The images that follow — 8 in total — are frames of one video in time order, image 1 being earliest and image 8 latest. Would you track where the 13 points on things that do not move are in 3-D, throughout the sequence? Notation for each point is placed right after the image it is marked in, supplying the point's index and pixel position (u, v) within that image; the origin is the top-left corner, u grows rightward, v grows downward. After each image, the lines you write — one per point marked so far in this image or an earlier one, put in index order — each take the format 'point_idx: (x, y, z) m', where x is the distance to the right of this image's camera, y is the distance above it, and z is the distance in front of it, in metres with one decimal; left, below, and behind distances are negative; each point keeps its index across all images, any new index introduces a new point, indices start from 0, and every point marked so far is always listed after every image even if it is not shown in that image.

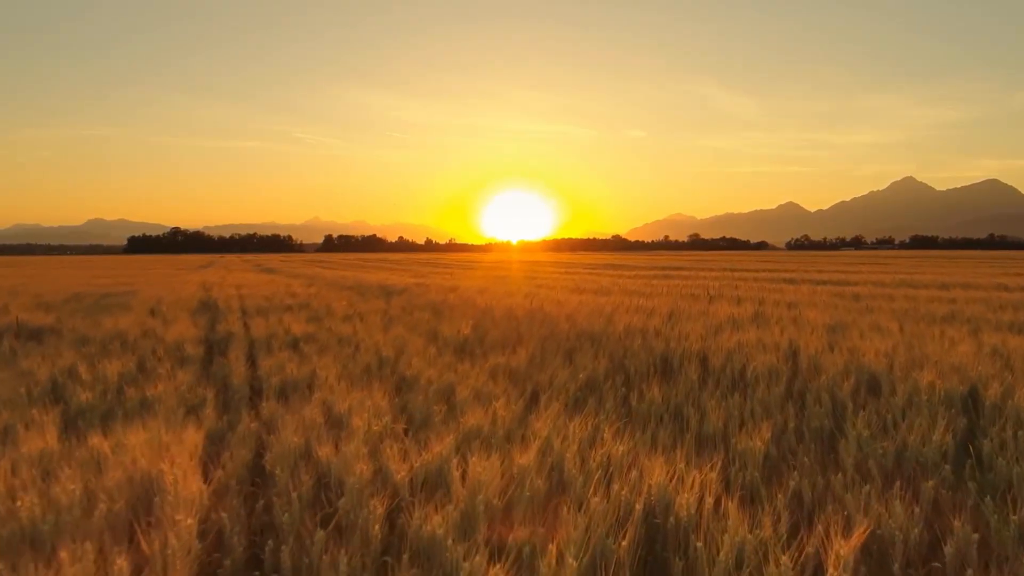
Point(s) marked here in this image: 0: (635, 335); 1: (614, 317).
0: (+2.9, -1.1, +6.0) m
1: (+3.0, -0.9, +7.5) m
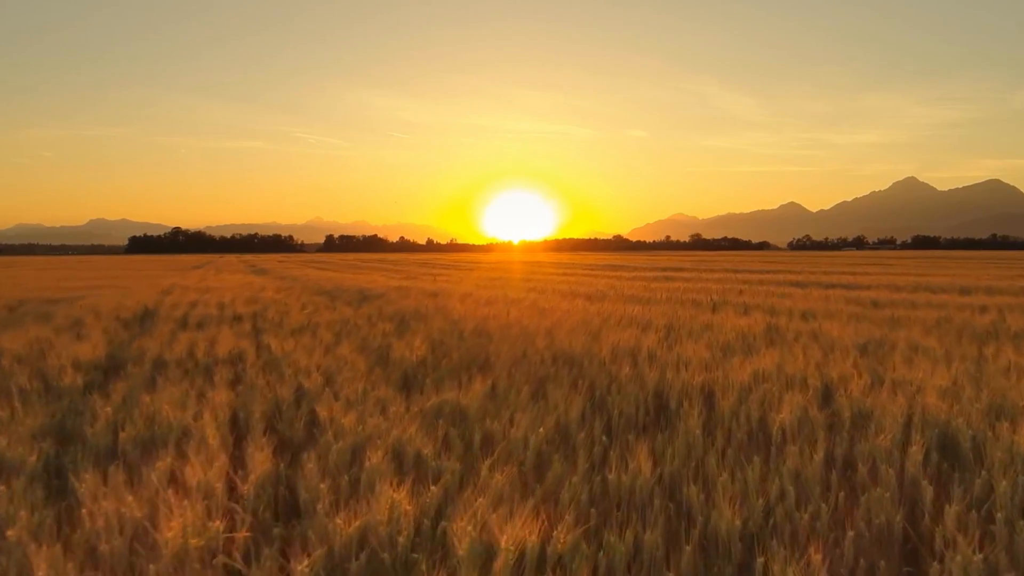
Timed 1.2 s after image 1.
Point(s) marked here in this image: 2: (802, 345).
0: (+2.1, -1.4, +4.9) m
1: (+2.2, -1.1, +6.4) m
2: (+6.2, -1.2, +5.5) m
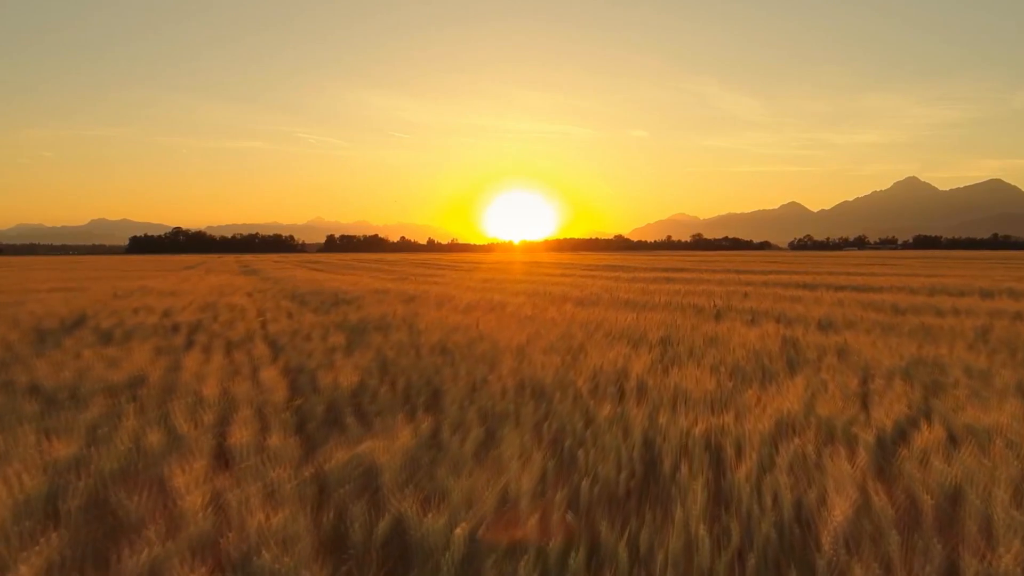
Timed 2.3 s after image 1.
0: (+1.4, -1.5, +3.8) m
1: (+1.5, -1.3, +5.3) m
2: (+5.5, -1.4, +4.5) m
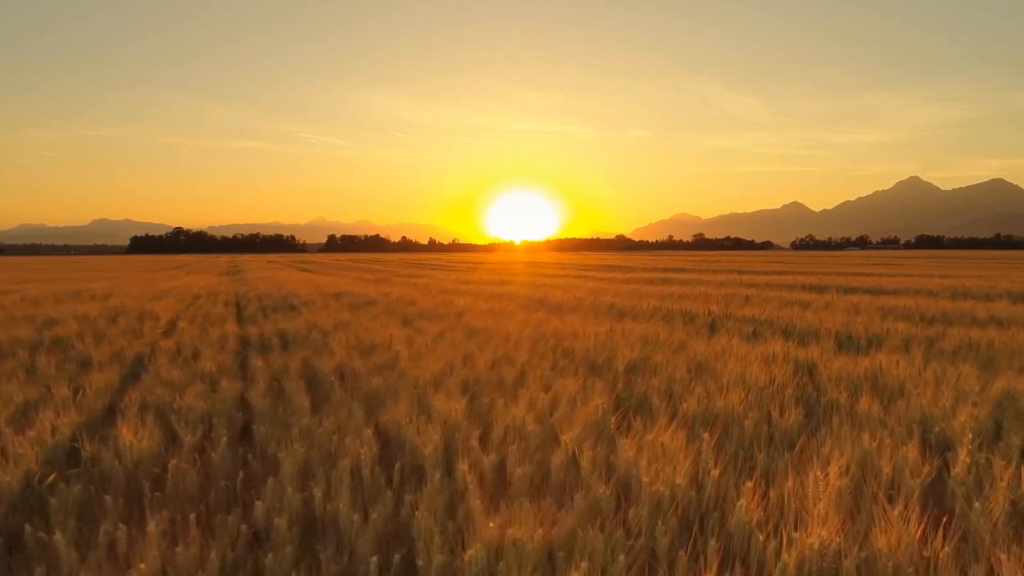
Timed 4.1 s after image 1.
0: (0.0, -1.7, +2.3) m
1: (+0.1, -1.4, +3.8) m
2: (+4.1, -1.5, +3.0) m
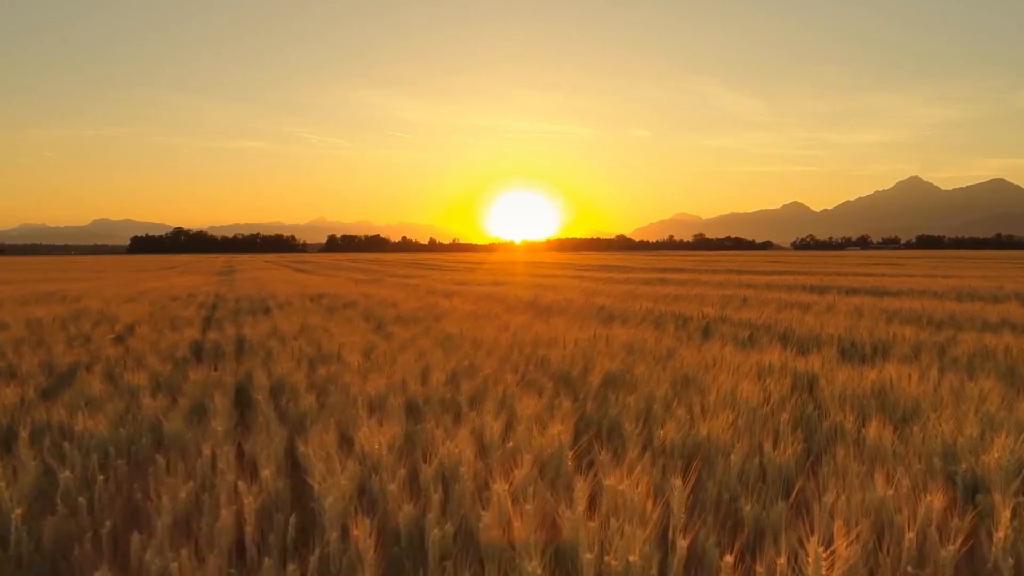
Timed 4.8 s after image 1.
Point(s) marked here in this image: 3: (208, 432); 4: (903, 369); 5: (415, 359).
0: (-0.6, -1.7, +1.8) m
1: (-0.5, -1.5, +3.3) m
2: (+3.5, -1.6, +2.4) m
3: (-3.6, -1.7, +3.1) m
4: (+6.6, -1.4, +4.4) m
5: (-1.8, -1.3, +4.7) m
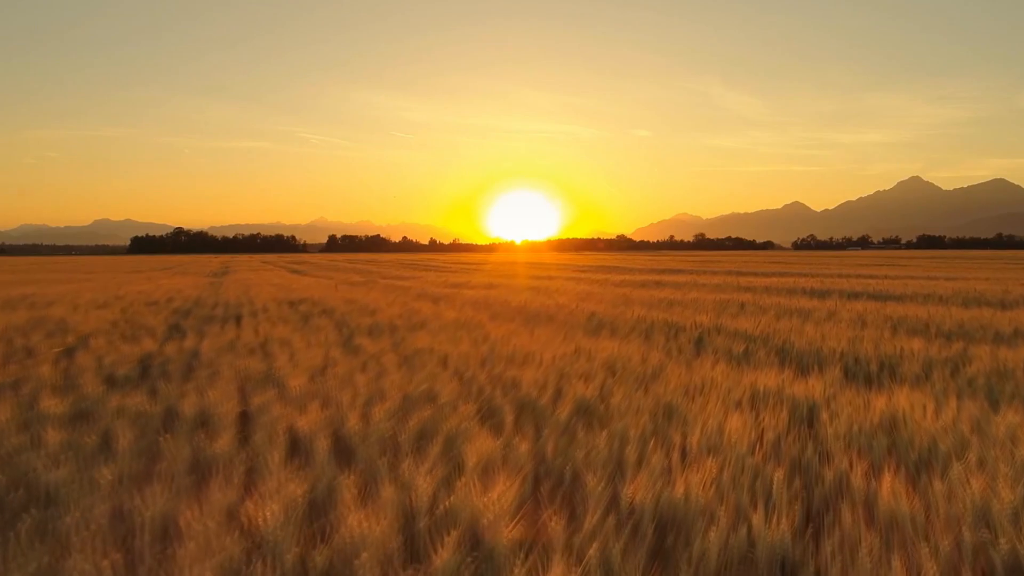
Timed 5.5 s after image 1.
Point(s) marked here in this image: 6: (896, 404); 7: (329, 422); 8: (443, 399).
0: (-1.1, -2.0, +1.3) m
1: (-1.0, -1.7, +2.8) m
2: (+2.9, -1.8, +2.0) m
3: (-4.2, -2.0, +2.6) m
4: (+6.0, -1.6, +3.9) m
5: (-2.4, -1.5, +4.3) m
6: (+5.4, -1.7, +3.7) m
7: (-2.3, -1.7, +3.2) m
8: (-1.0, -1.6, +3.8) m
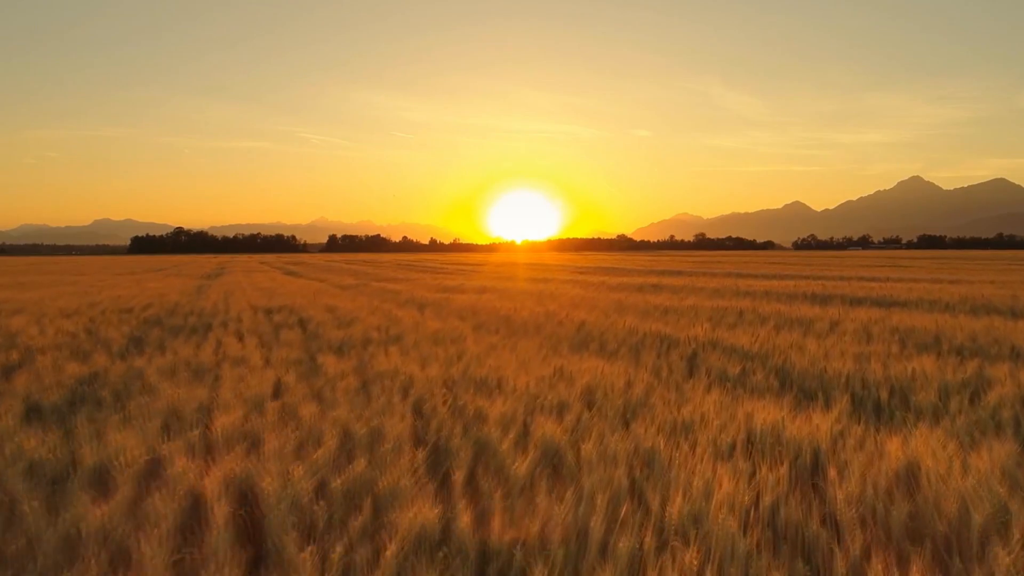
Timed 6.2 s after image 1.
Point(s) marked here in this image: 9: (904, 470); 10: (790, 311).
0: (-1.7, -2.3, +0.8) m
1: (-1.6, -2.1, +2.3) m
2: (+2.4, -2.2, +1.4) m
3: (-4.7, -2.3, +2.1) m
4: (+5.5, -1.9, +3.4) m
5: (-2.9, -1.9, +3.8) m
6: (+4.9, -2.0, +3.2) m
7: (-2.8, -2.0, +2.7) m
8: (-1.5, -2.0, +3.3) m
9: (+4.4, -2.0, +2.9) m
10: (+12.4, -1.0, +11.6) m
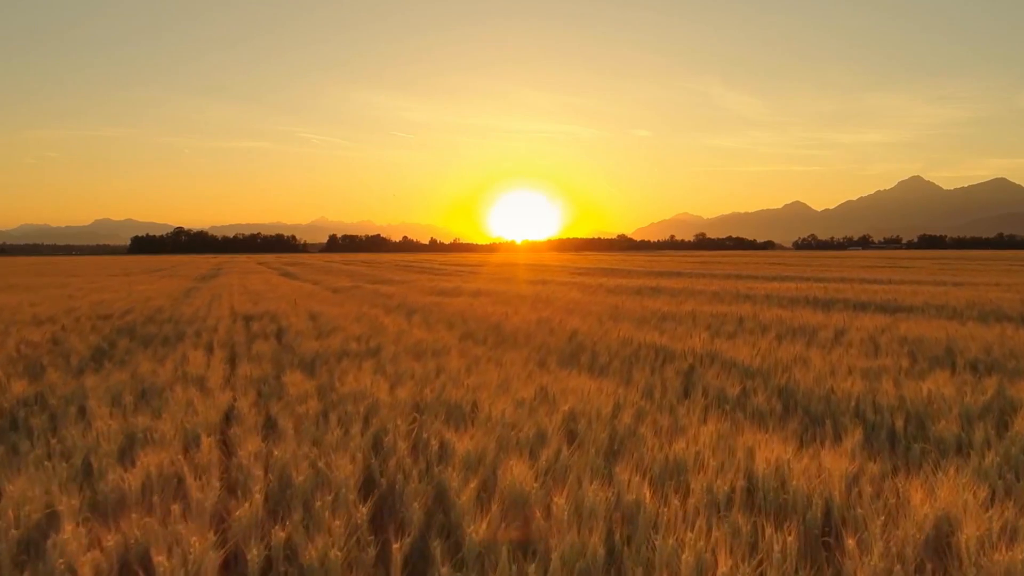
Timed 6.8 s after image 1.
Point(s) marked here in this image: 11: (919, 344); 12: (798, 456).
0: (-2.1, -2.6, +0.4) m
1: (-2.0, -2.3, +1.8) m
2: (+2.0, -2.4, +1.0) m
3: (-5.1, -2.6, +1.7) m
4: (+5.1, -2.2, +2.9) m
5: (-3.3, -2.1, +3.3) m
6: (+4.5, -2.2, +2.7) m
7: (-3.2, -2.3, +2.3) m
8: (-1.9, -2.2, +2.8) m
9: (+4.0, -2.3, +2.4) m
10: (+12.0, -1.3, +11.1) m
11: (+12.3, -1.7, +7.8) m
12: (+3.8, -2.2, +3.4) m
